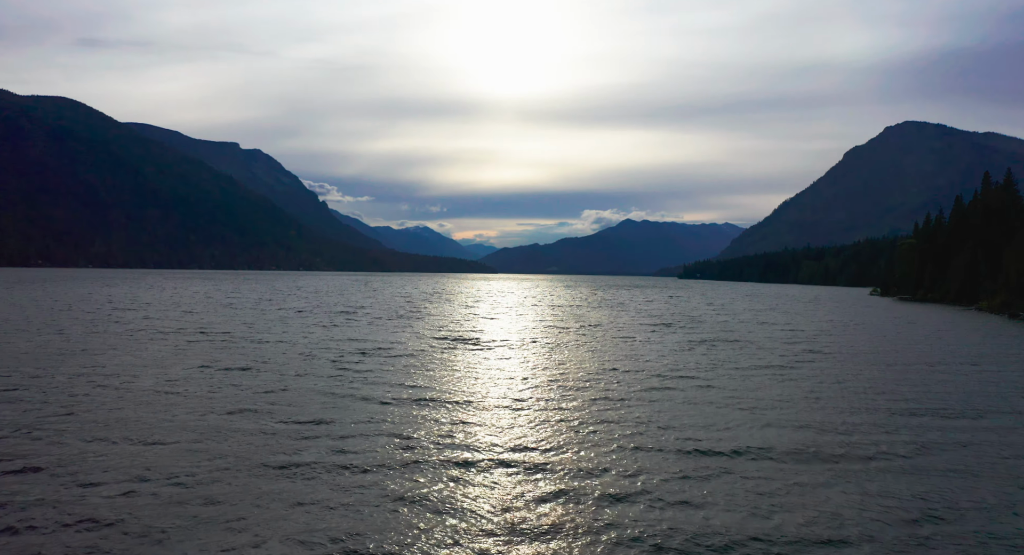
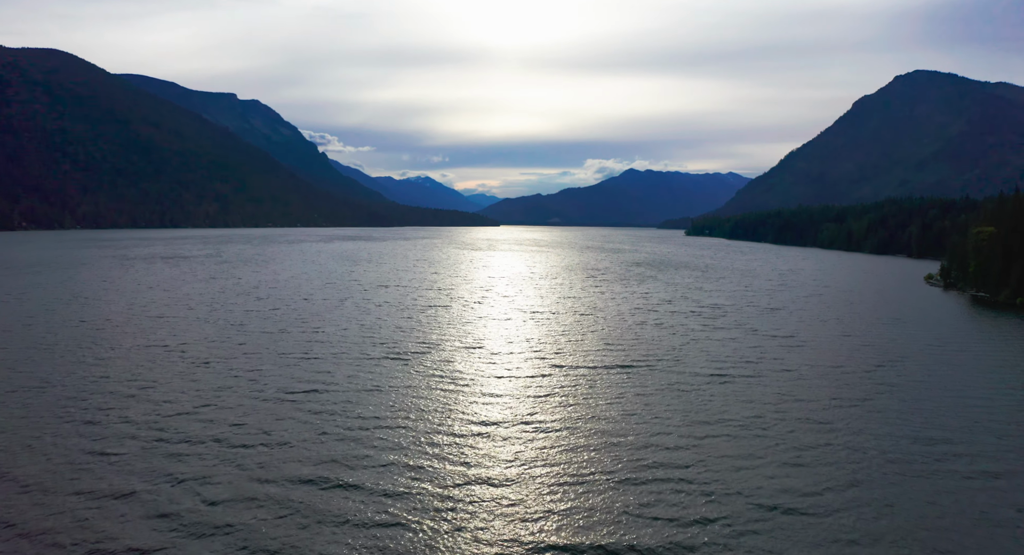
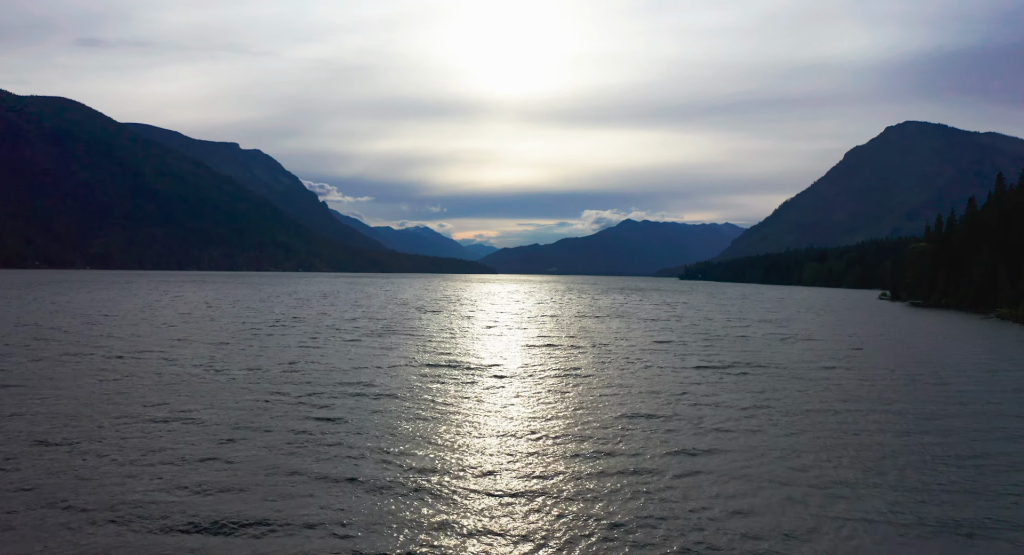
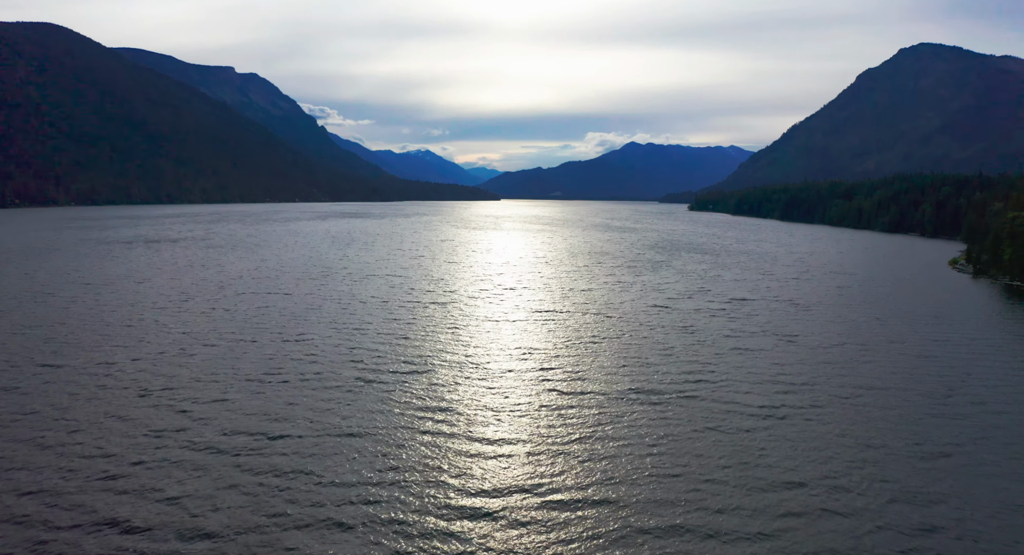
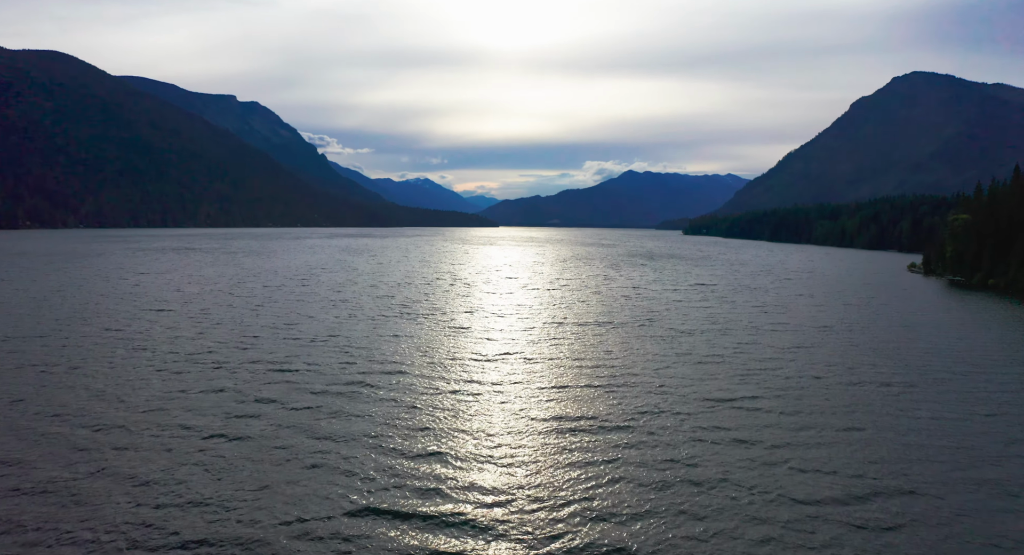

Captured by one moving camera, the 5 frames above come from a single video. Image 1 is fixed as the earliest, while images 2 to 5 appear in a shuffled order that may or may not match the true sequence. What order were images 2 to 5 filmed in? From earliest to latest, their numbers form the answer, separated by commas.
3, 5, 2, 4
